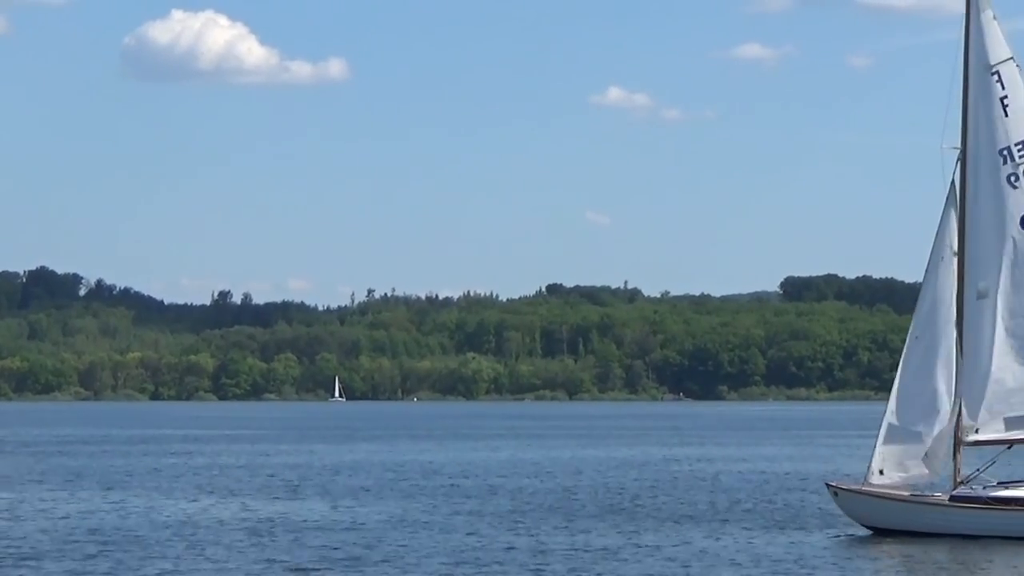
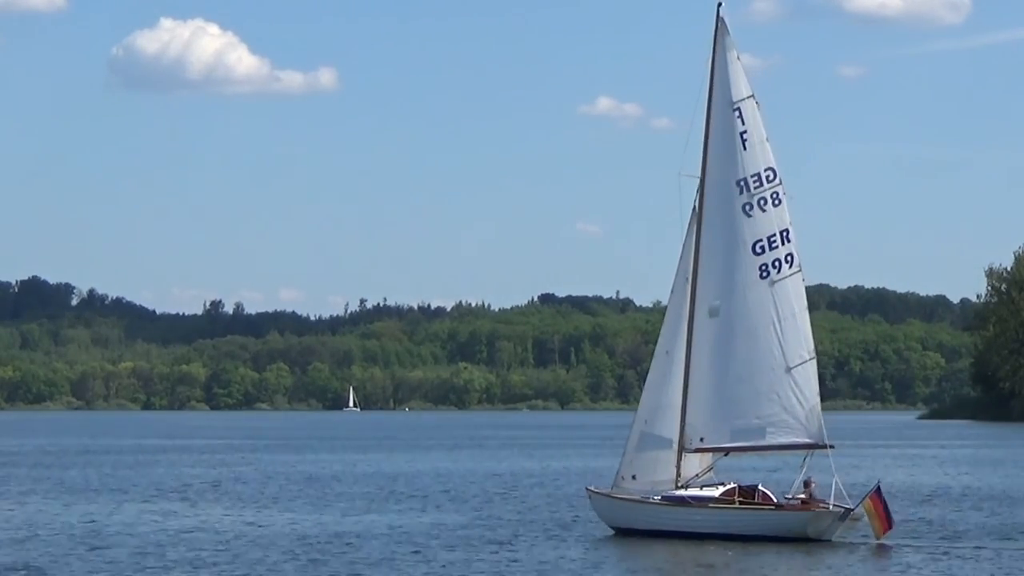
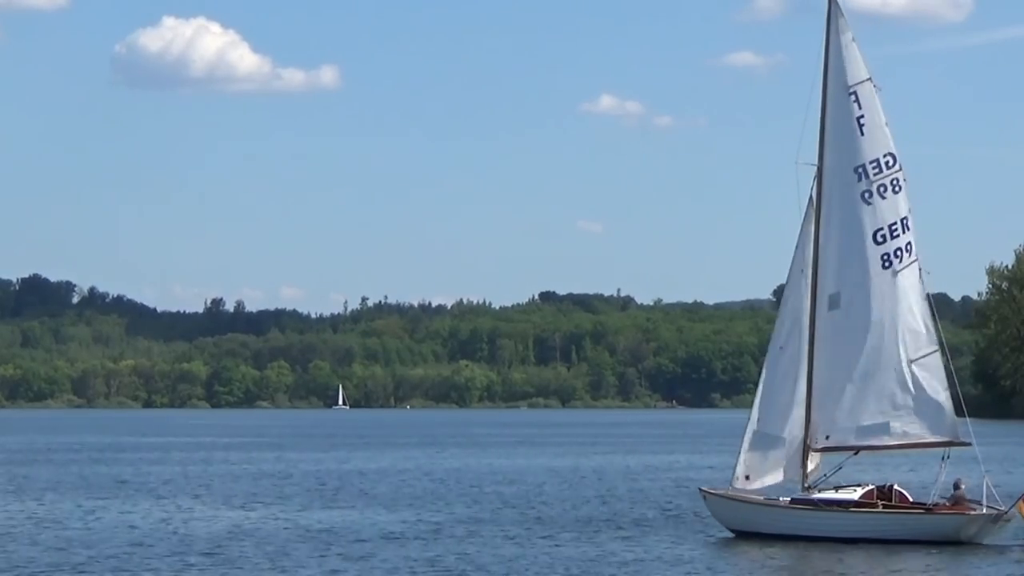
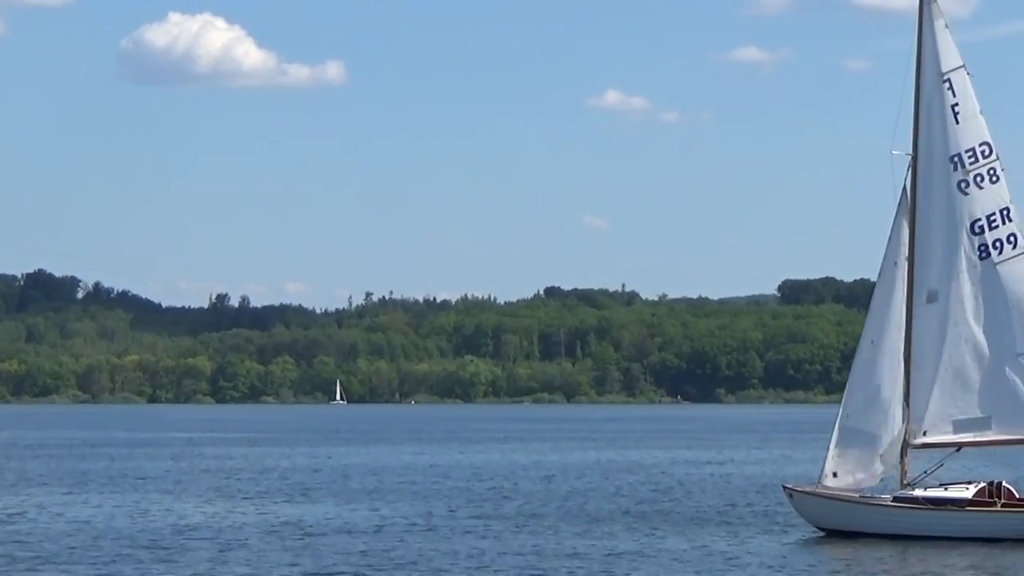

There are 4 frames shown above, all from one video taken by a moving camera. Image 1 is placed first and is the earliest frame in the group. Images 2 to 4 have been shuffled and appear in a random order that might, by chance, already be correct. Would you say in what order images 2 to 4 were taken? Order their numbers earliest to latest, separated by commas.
4, 3, 2
